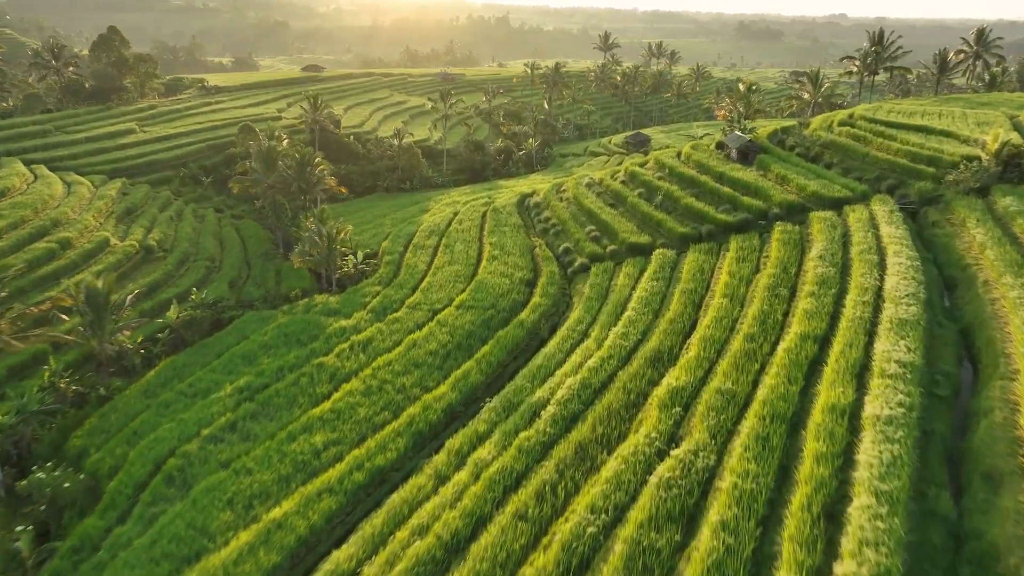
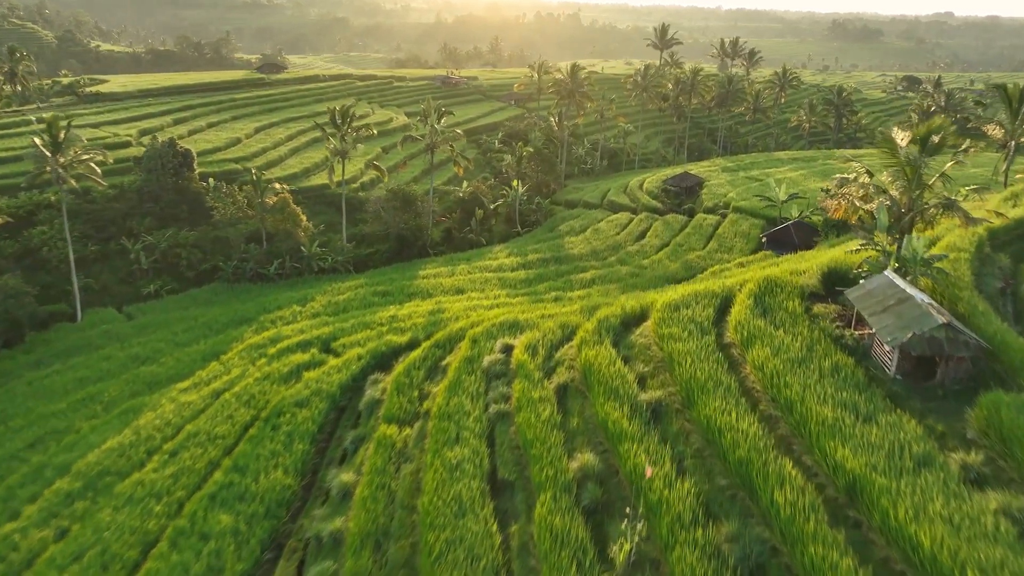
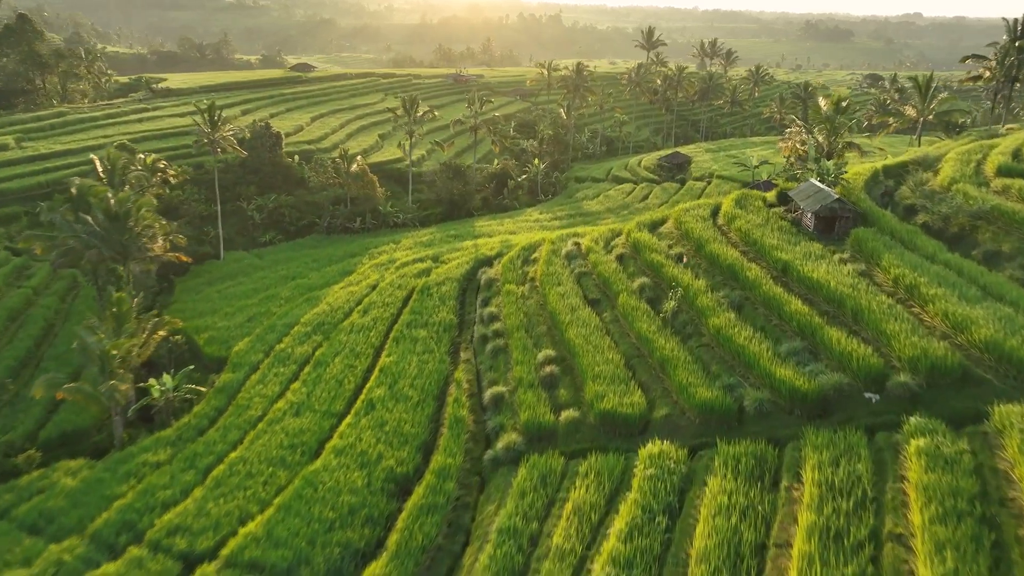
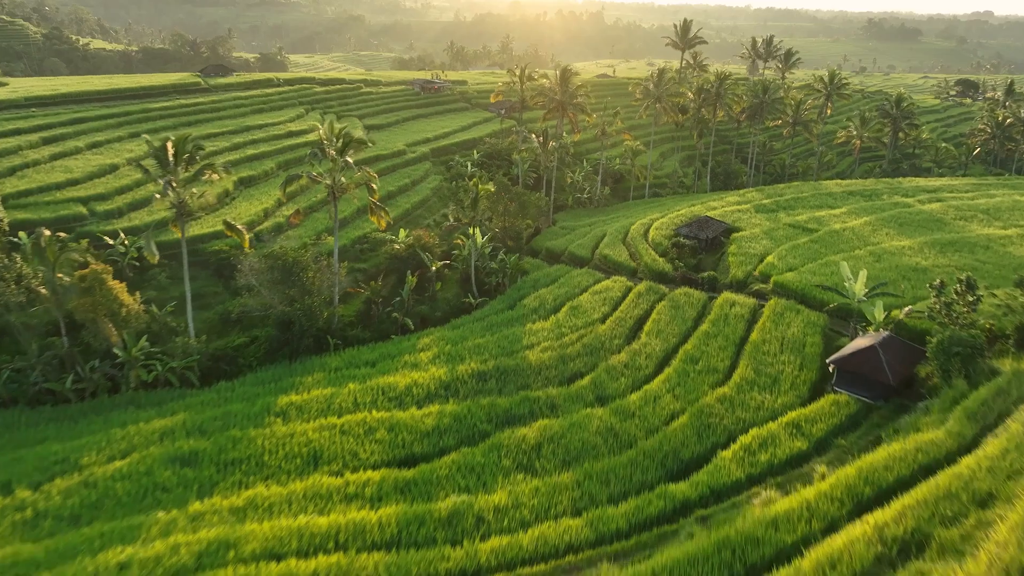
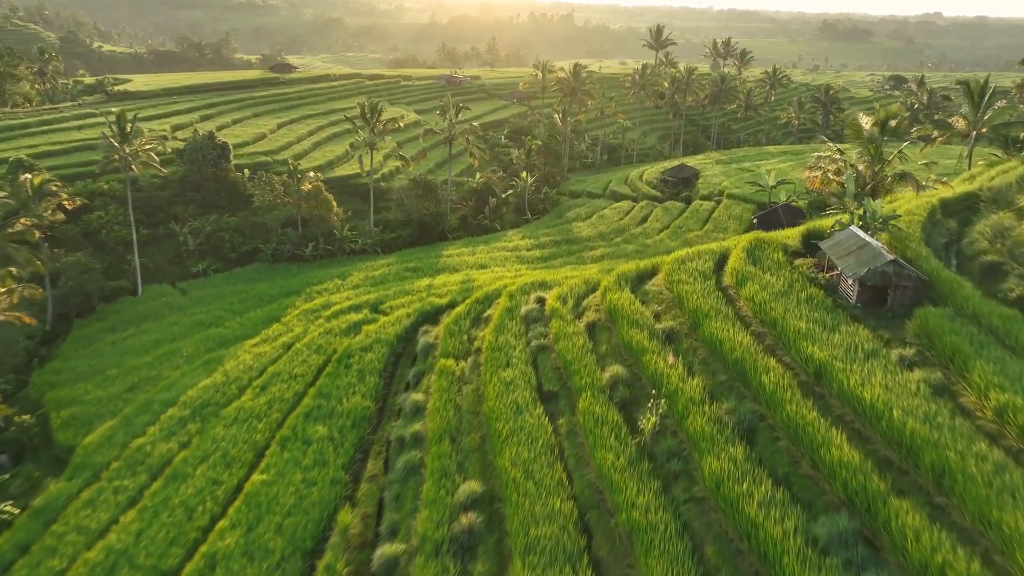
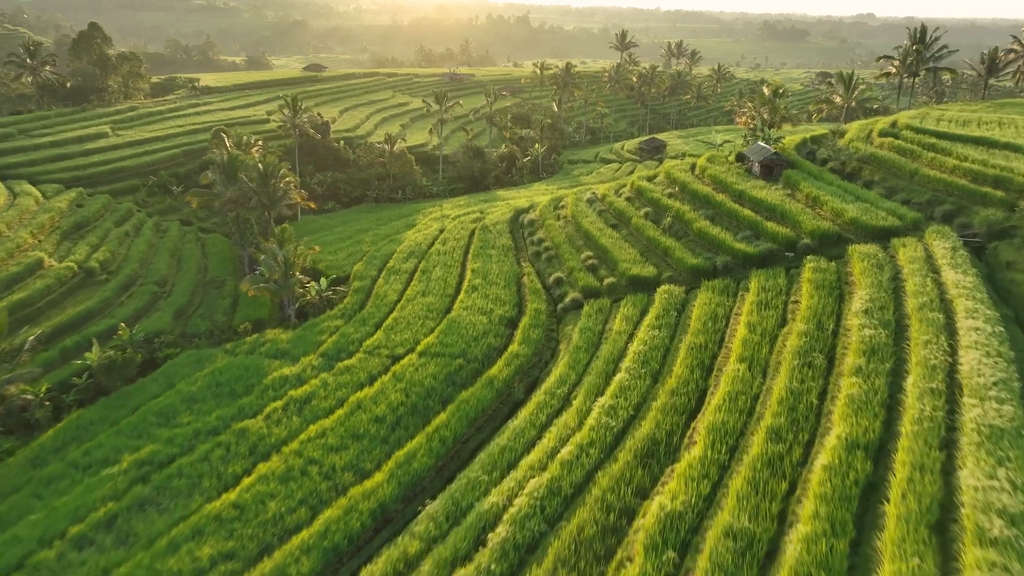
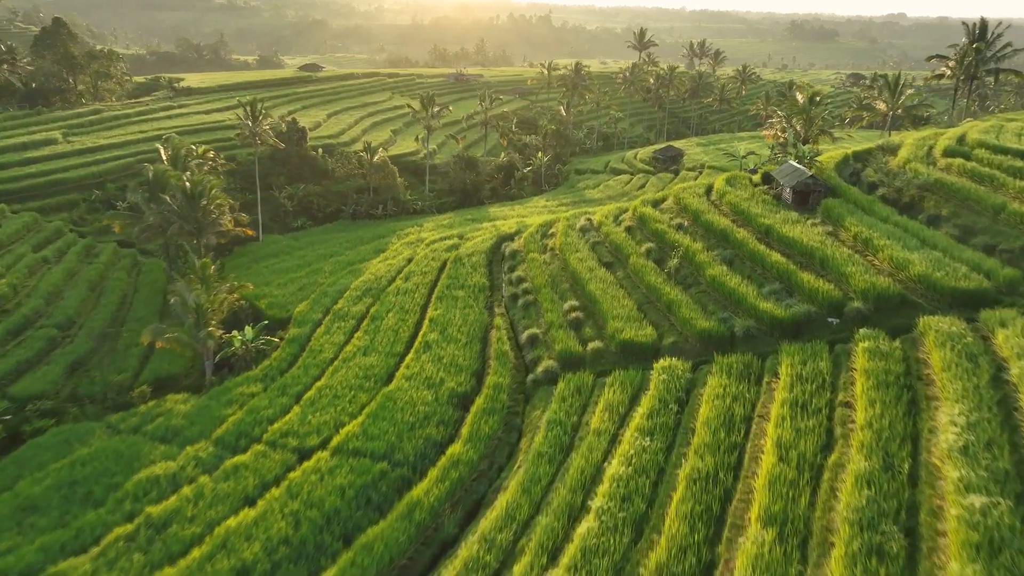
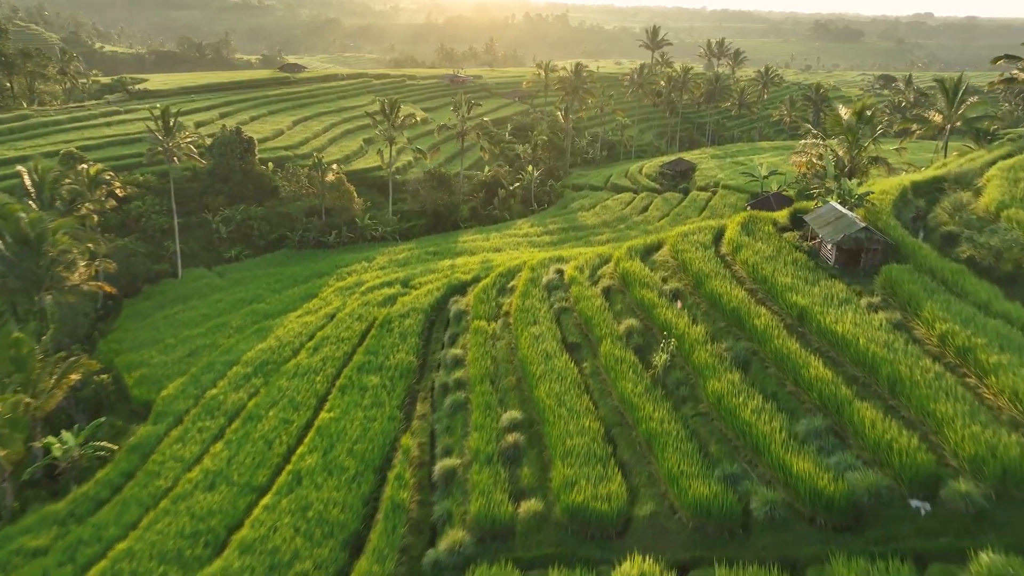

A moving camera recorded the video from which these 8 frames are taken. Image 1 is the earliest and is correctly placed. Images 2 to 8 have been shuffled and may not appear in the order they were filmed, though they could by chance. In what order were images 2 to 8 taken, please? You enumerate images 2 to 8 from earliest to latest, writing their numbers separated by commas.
6, 7, 3, 8, 5, 2, 4
